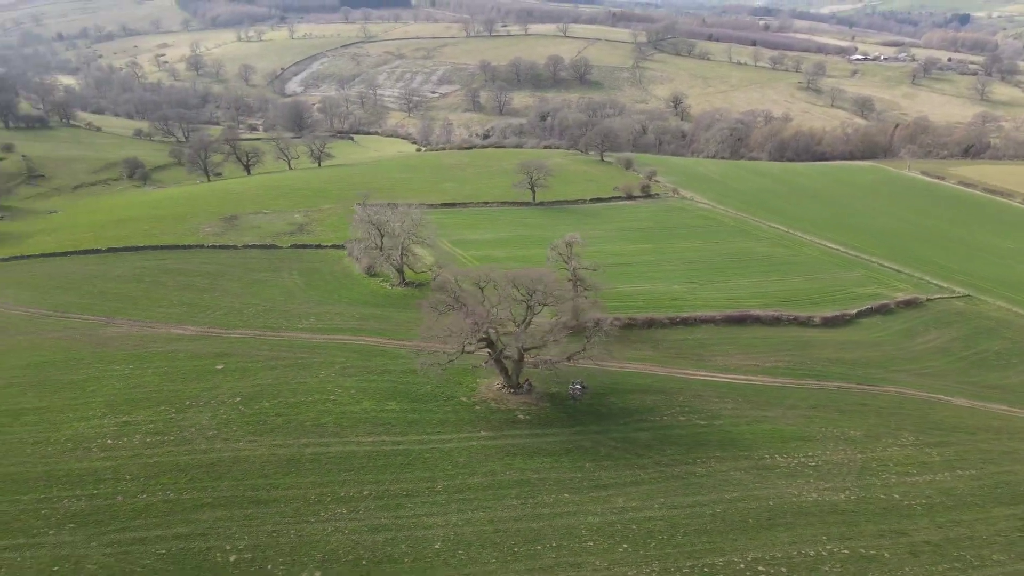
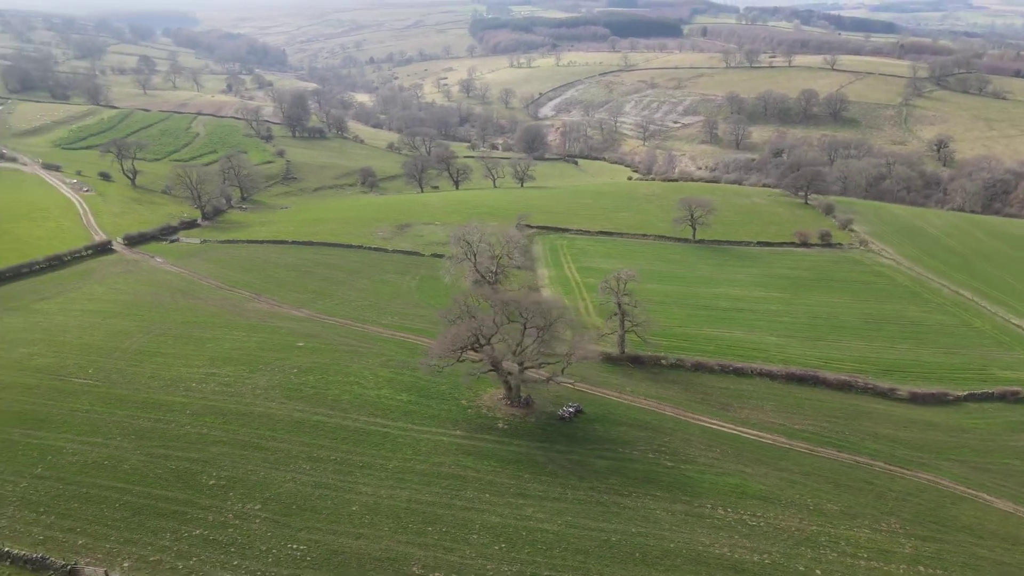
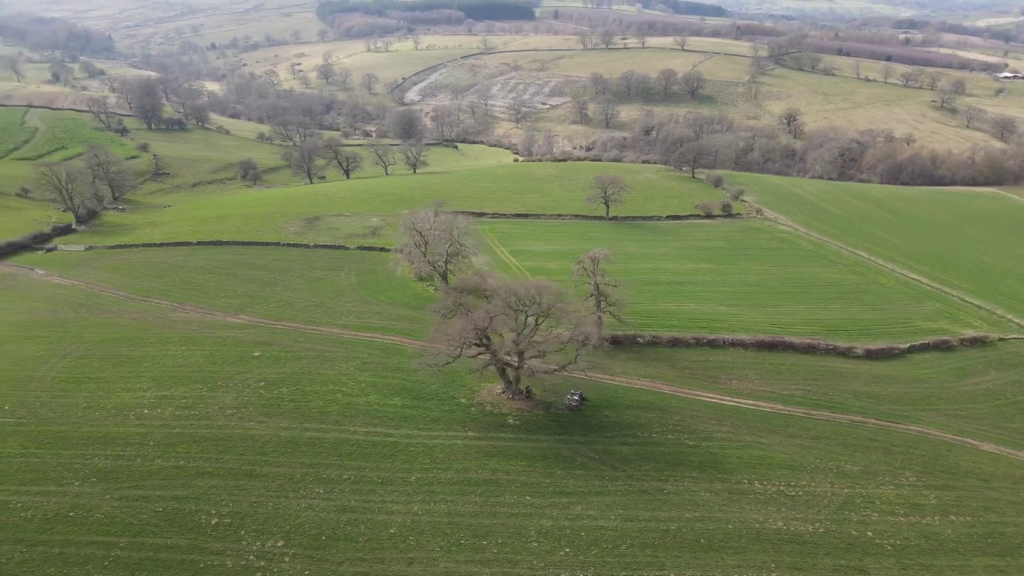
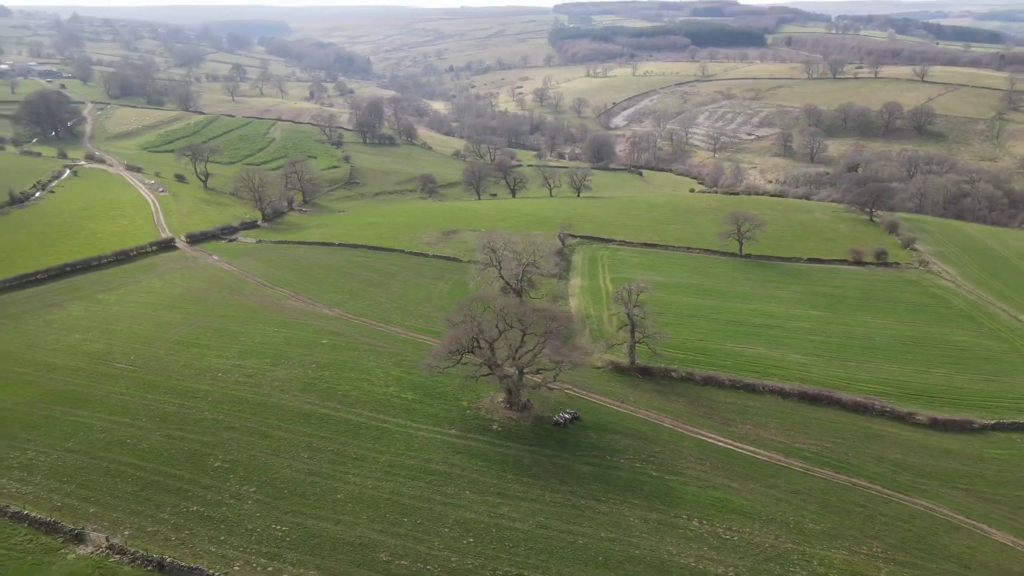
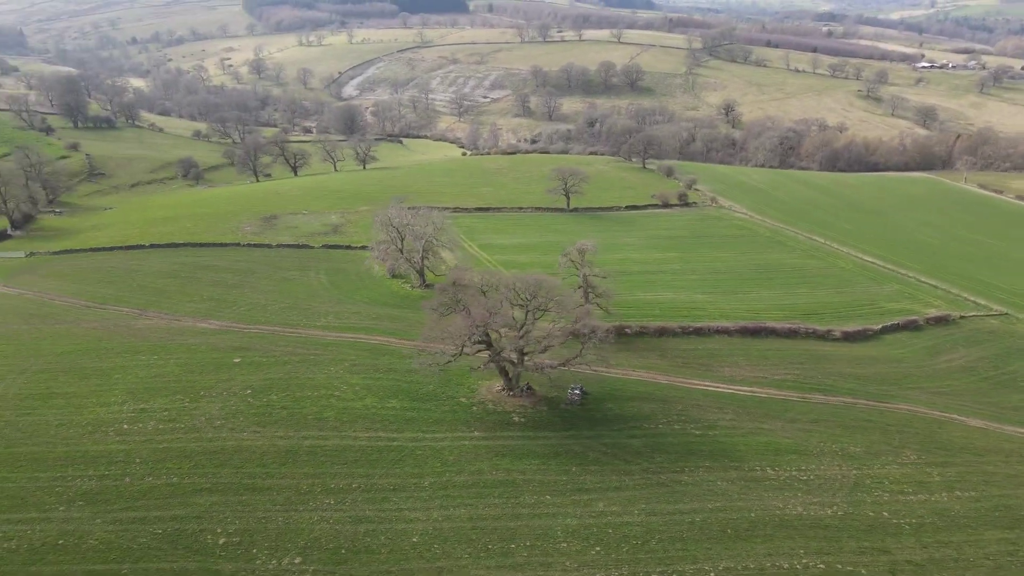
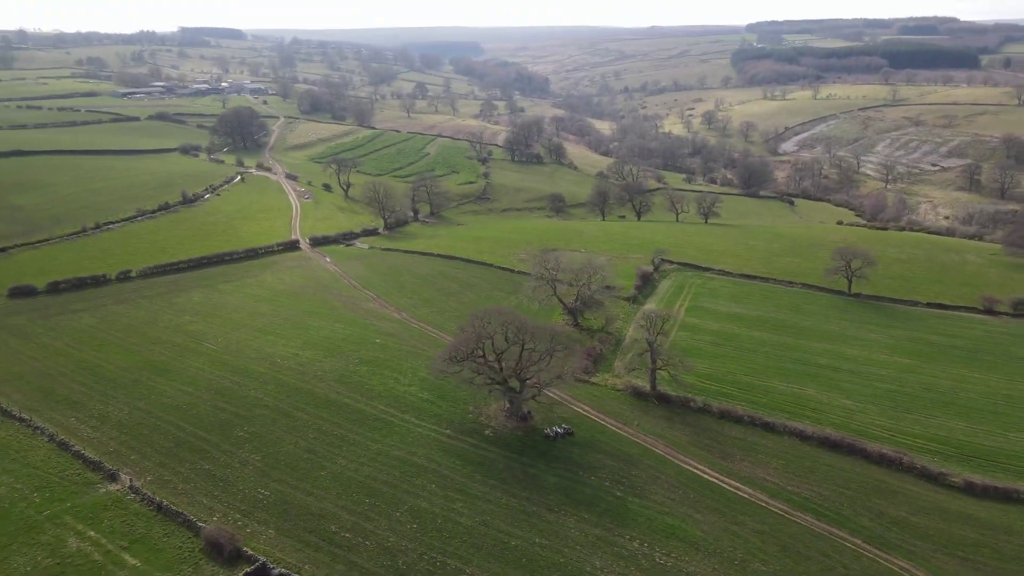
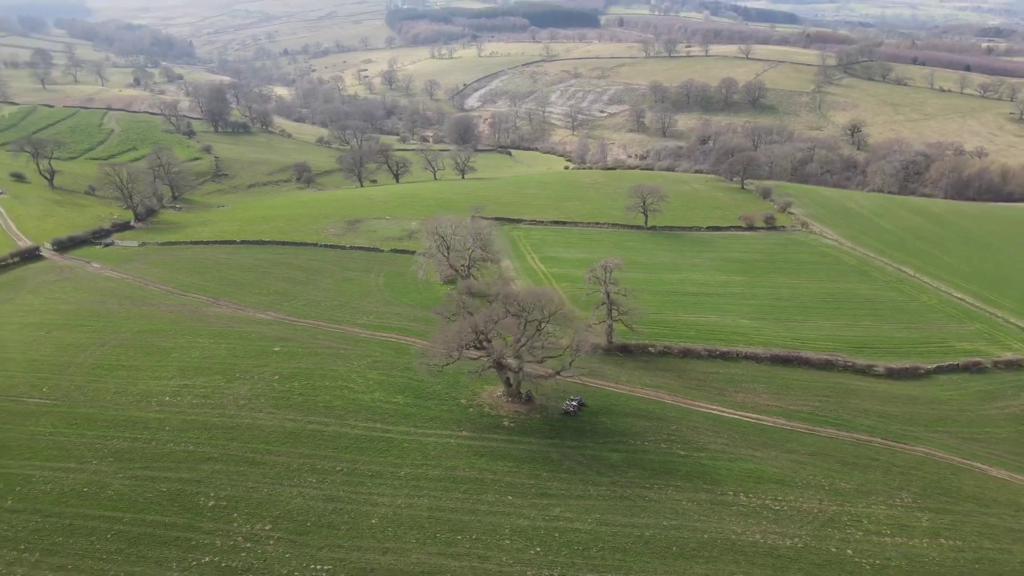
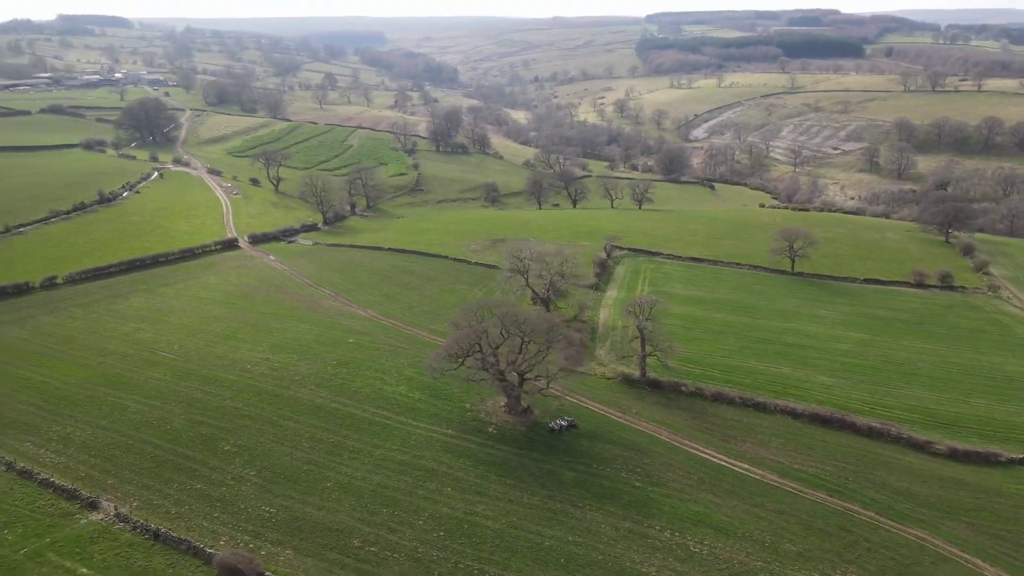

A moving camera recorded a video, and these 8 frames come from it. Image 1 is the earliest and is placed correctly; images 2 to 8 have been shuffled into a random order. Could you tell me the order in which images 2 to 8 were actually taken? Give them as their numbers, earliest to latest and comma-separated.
5, 3, 7, 2, 4, 8, 6
